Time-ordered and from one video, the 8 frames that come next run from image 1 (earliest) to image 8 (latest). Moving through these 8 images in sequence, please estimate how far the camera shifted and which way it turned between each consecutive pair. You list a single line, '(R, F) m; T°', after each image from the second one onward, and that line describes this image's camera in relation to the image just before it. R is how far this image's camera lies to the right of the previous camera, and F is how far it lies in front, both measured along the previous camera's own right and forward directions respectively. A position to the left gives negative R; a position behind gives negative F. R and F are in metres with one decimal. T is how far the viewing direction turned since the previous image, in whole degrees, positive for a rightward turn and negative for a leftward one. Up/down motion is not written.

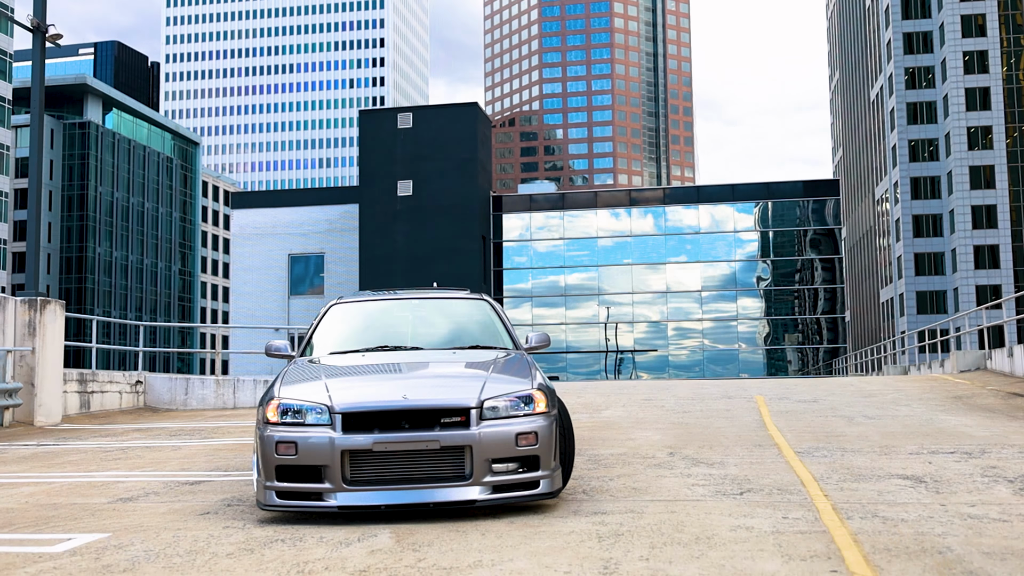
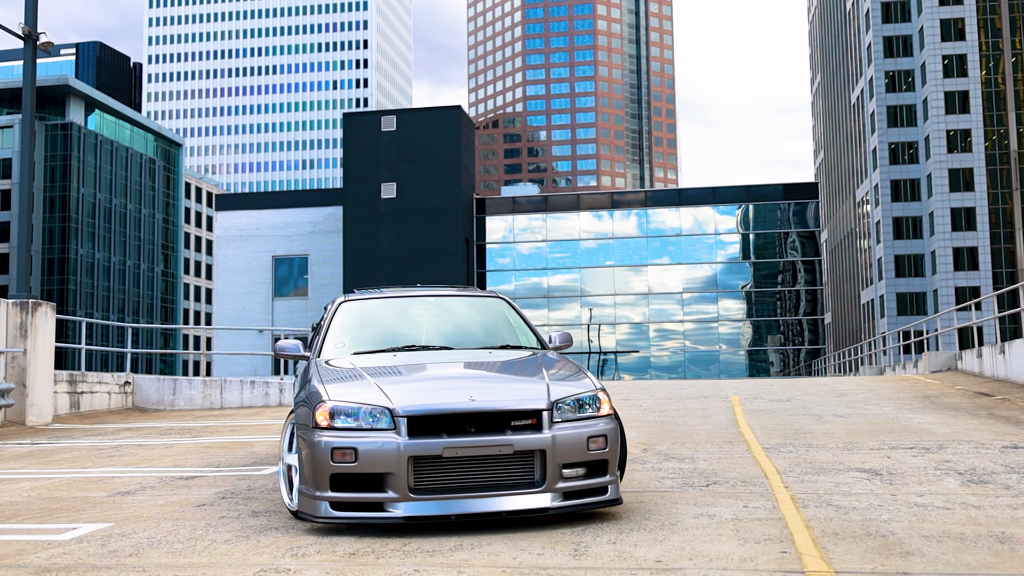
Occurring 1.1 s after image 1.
(0.0, -0.4) m; +1°
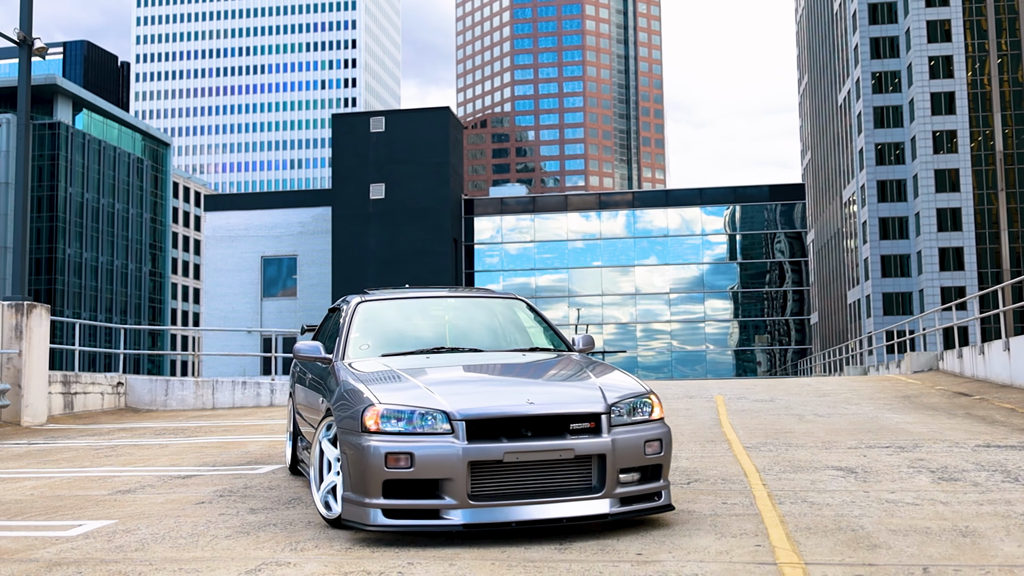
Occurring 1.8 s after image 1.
(0.0, -0.3) m; +1°
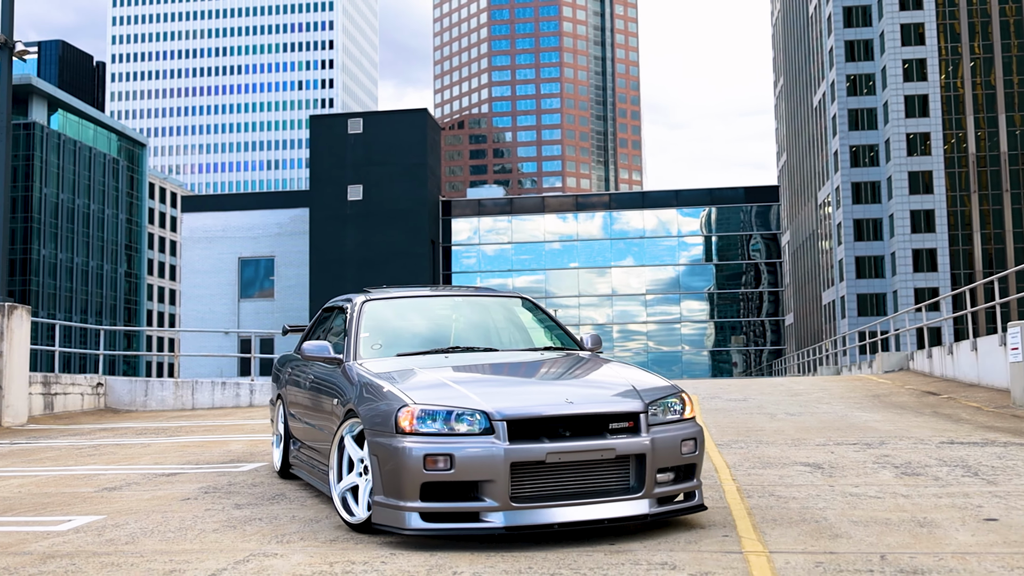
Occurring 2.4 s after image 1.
(0.0, -0.2) m; +1°
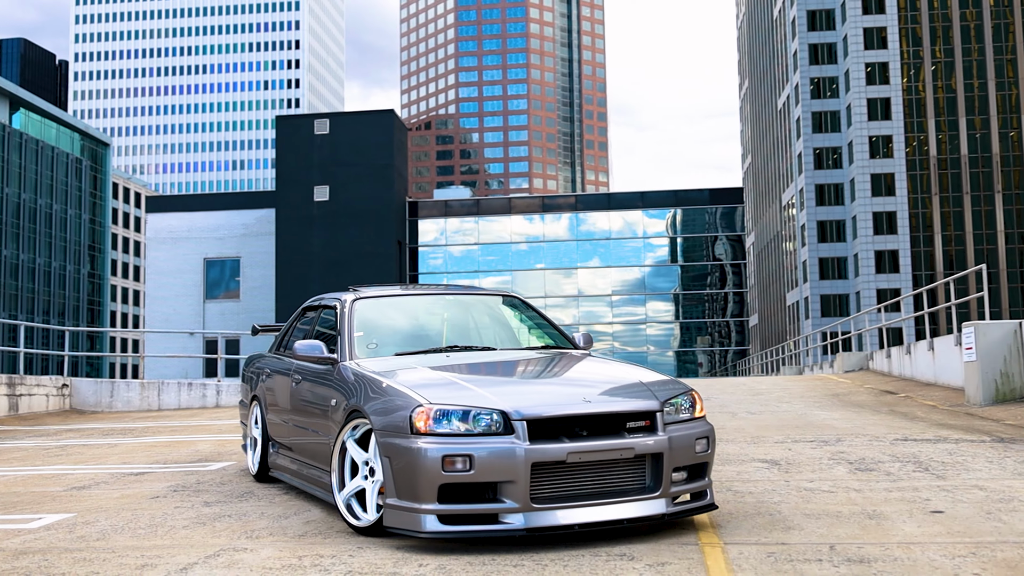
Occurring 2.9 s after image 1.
(0.0, -0.2) m; +2°
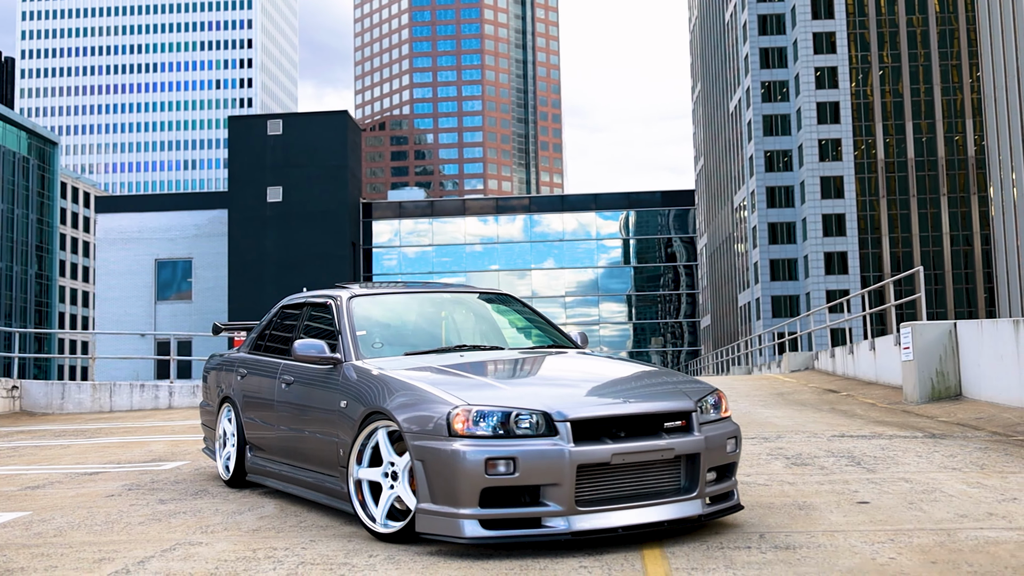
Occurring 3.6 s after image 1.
(0.0, -0.2) m; +2°
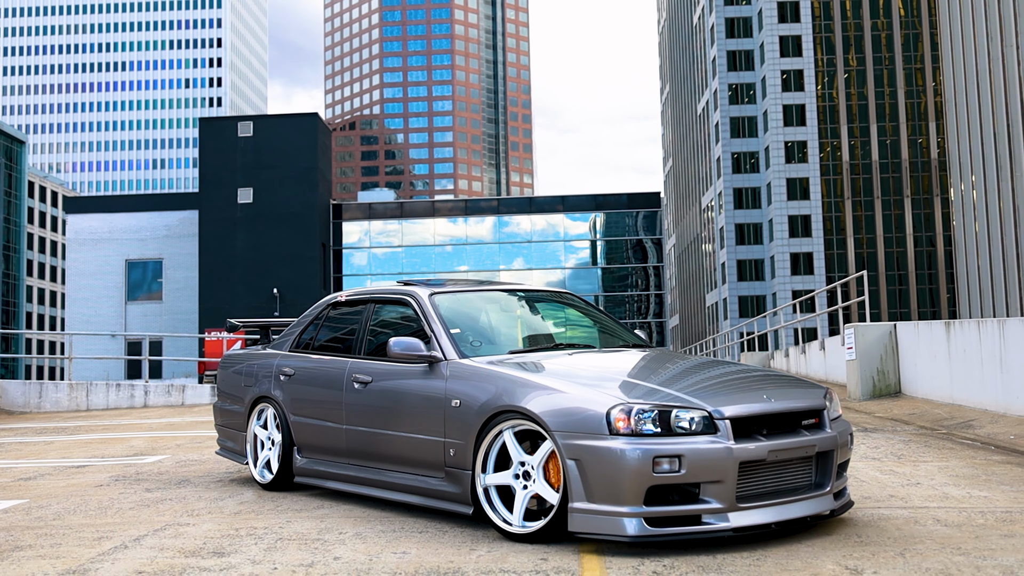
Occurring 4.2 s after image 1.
(+0.1, -0.7) m; +2°
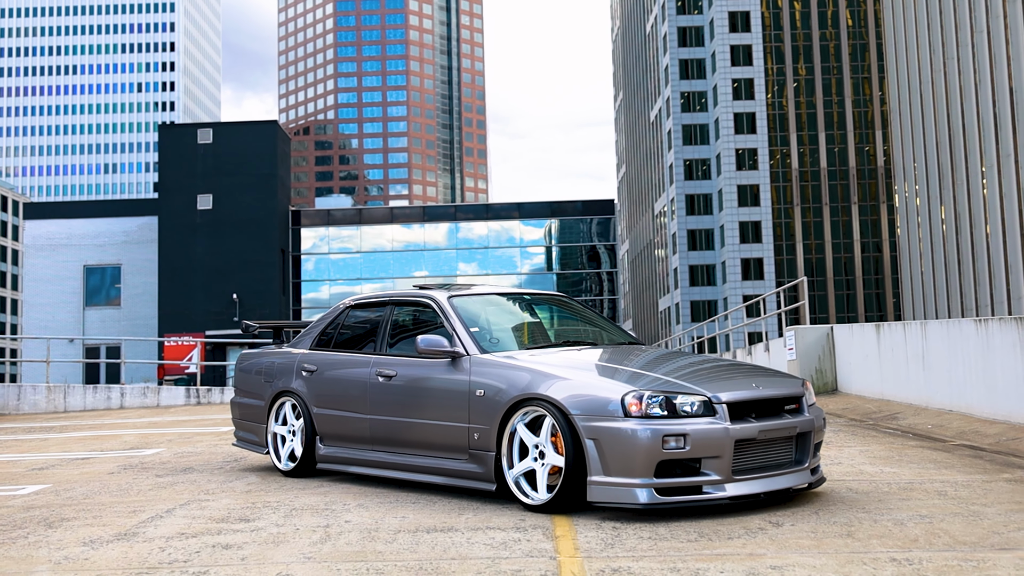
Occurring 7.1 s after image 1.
(-0.1, -0.9) m; +2°
